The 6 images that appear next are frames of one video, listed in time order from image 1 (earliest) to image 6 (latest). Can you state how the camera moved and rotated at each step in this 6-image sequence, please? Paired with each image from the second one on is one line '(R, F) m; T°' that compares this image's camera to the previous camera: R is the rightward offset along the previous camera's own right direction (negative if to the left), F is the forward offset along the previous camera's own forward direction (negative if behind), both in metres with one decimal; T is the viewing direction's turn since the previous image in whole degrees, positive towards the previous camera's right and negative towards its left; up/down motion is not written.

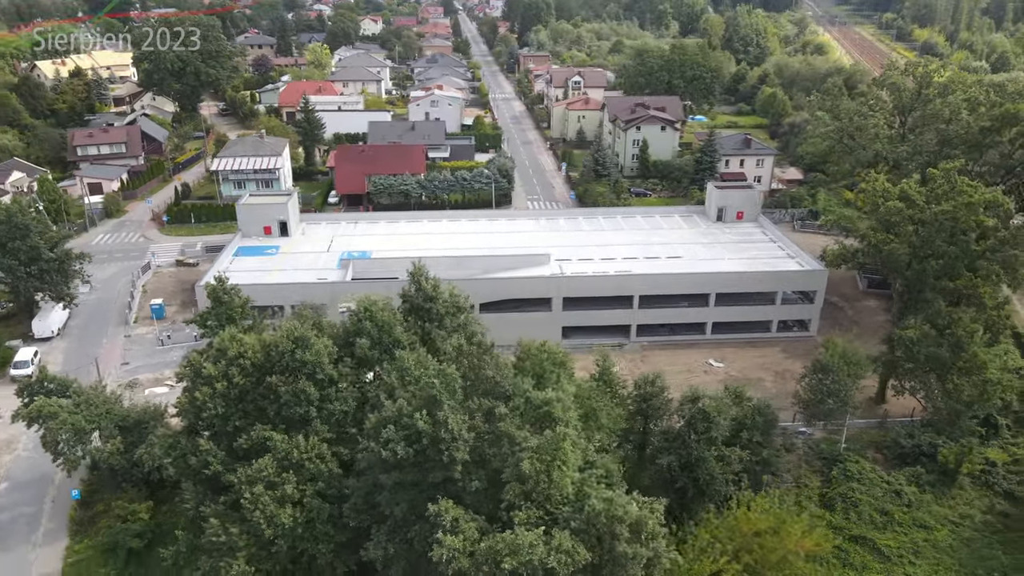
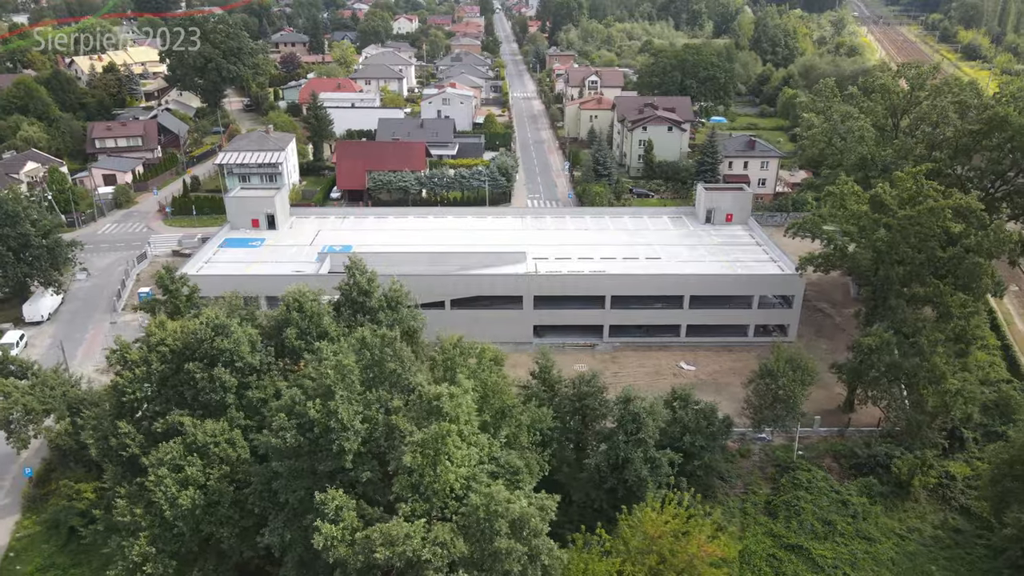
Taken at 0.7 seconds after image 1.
(+2.1, 0.0) m; -3°
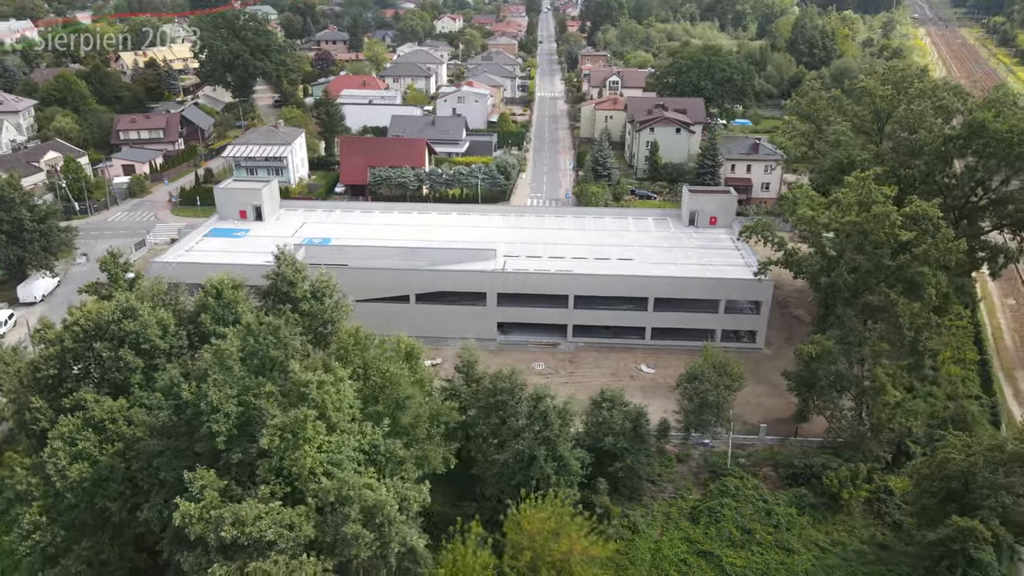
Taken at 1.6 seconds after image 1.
(+2.7, 0.0) m; -4°
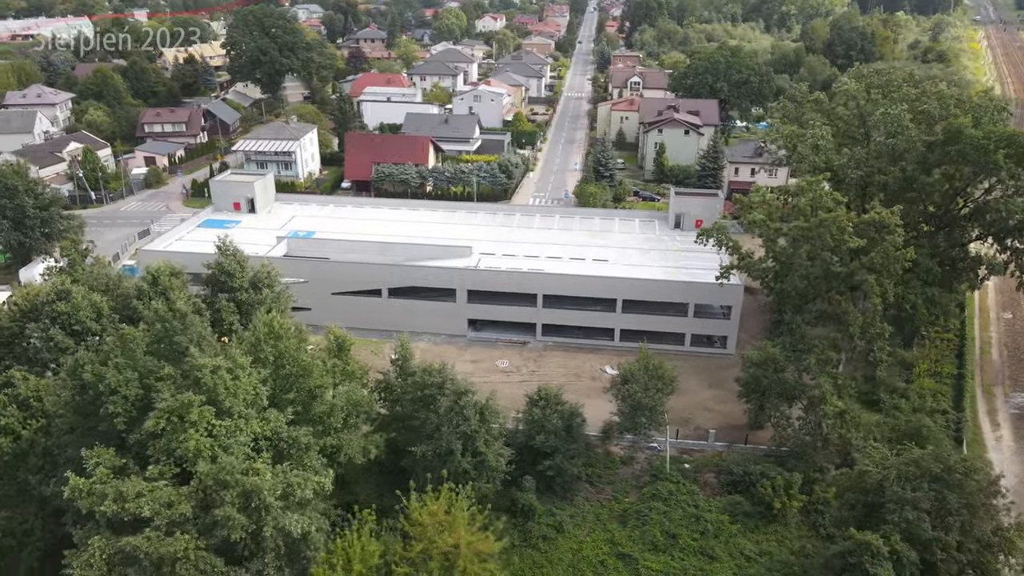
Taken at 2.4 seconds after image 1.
(+2.4, 0.0) m; -4°
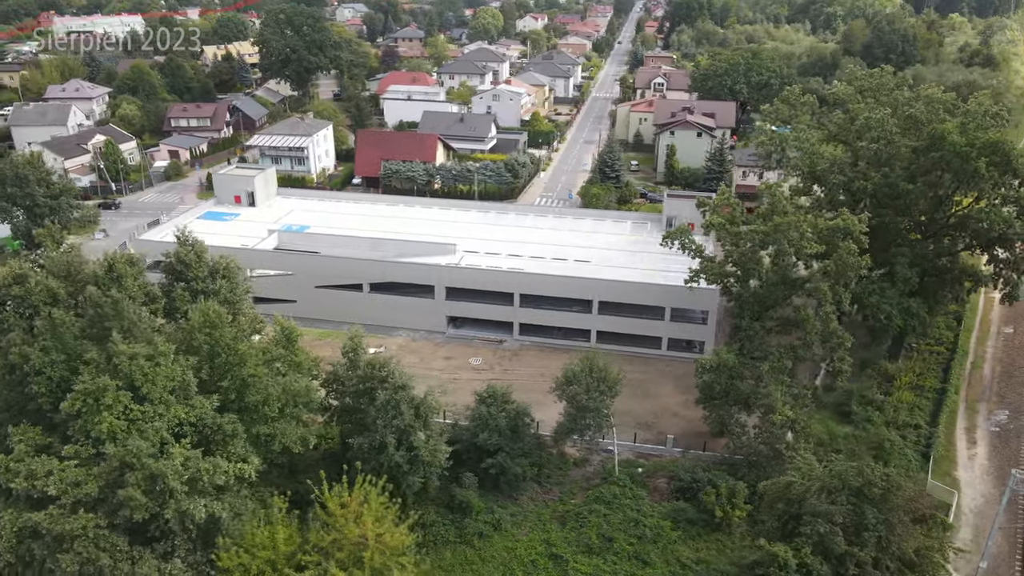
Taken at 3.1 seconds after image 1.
(+2.1, 0.0) m; -4°
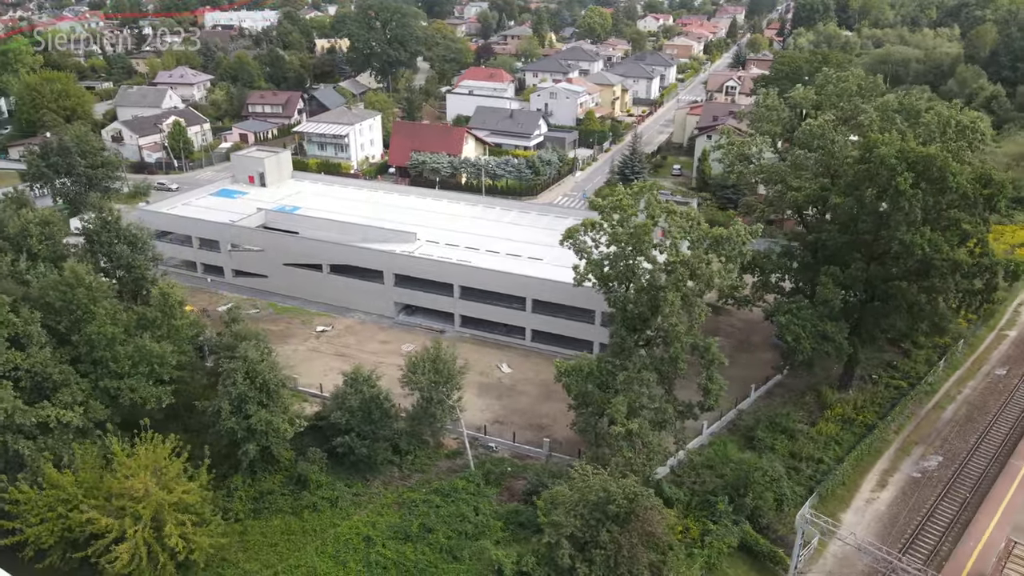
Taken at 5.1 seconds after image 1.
(+5.9, +0.5) m; -10°
